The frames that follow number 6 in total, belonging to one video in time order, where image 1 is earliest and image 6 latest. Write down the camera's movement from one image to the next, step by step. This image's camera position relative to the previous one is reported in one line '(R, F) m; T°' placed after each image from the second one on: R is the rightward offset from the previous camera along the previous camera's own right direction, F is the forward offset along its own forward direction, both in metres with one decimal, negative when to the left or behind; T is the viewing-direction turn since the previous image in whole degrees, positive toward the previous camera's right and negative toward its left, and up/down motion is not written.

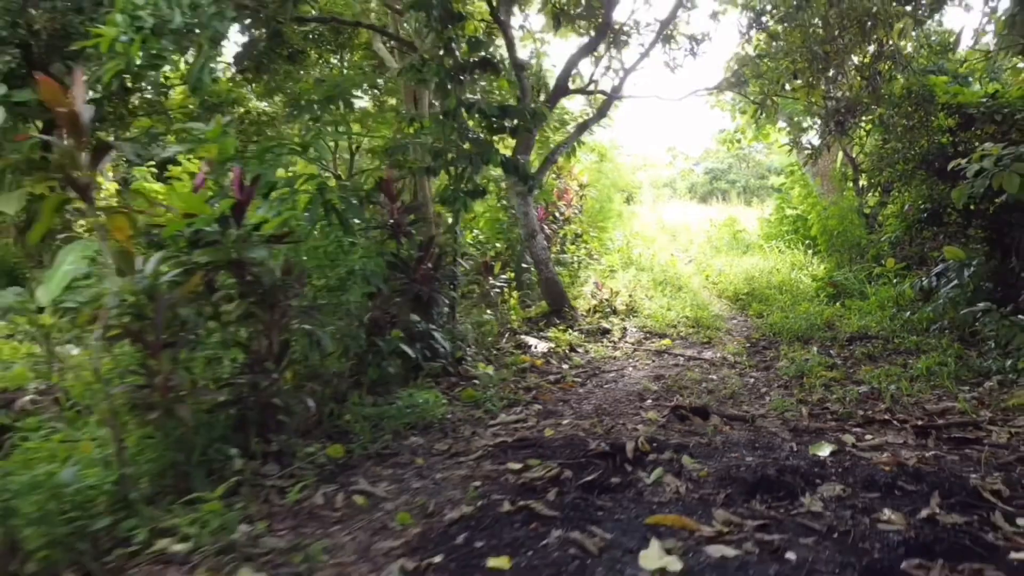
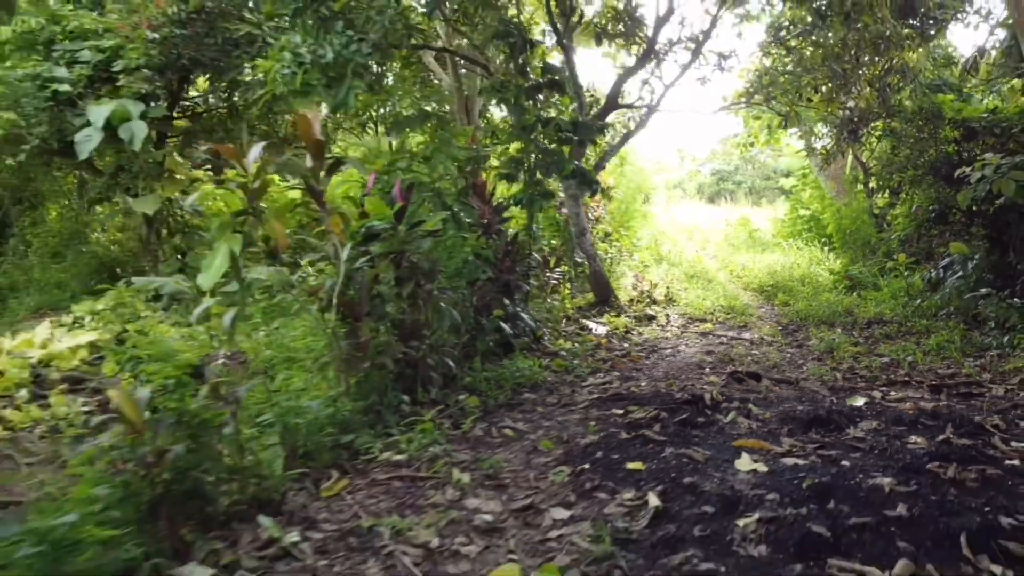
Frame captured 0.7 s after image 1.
(-0.4, -0.7) m; 0°
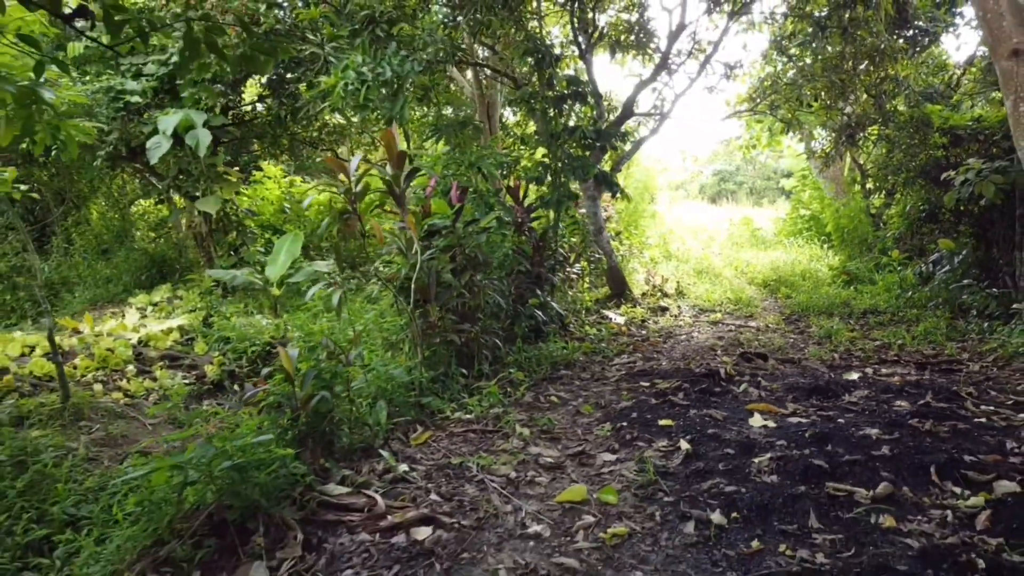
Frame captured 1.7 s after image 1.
(-0.2, -0.5) m; 0°
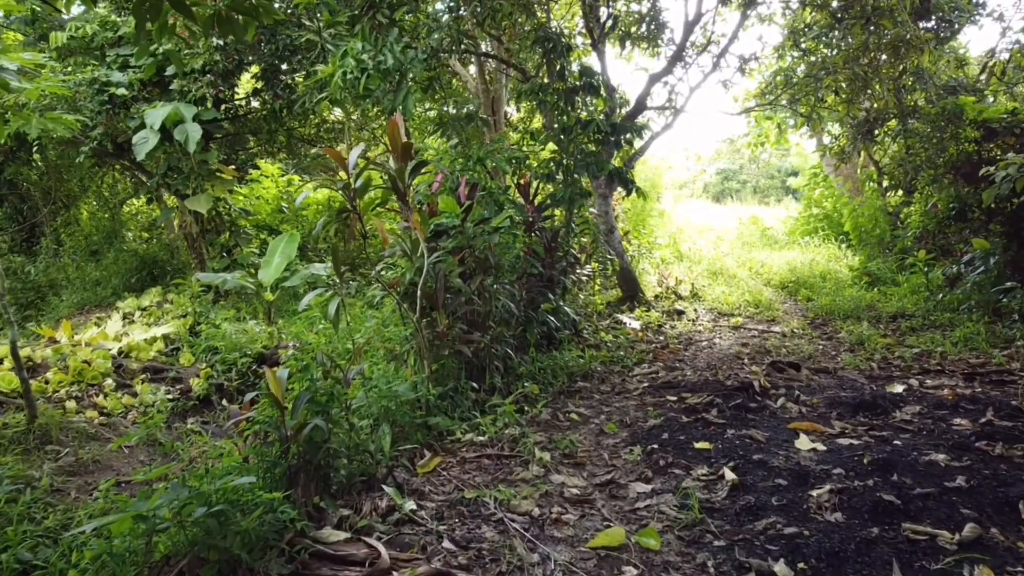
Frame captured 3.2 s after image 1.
(-0.1, +0.3) m; 0°
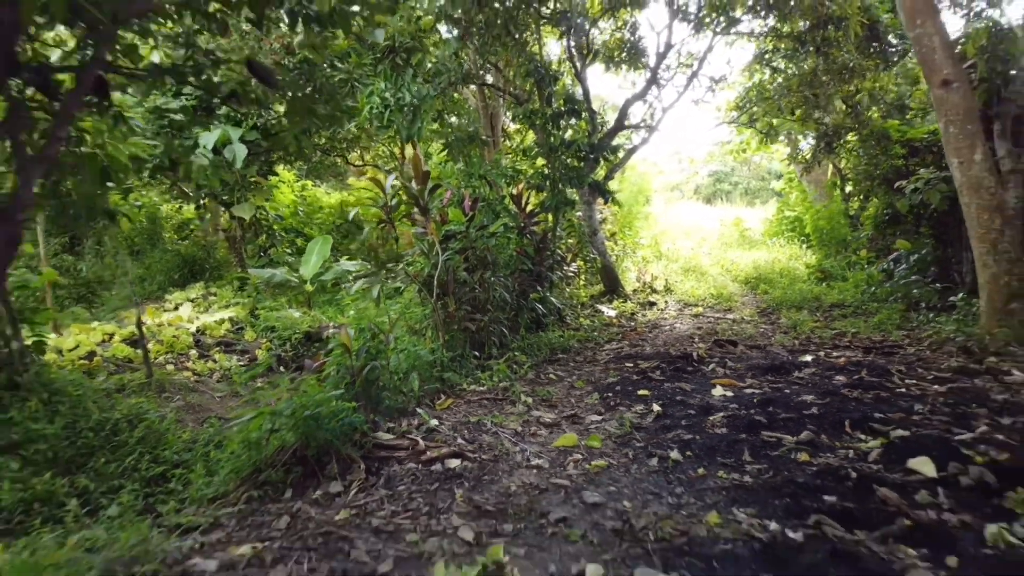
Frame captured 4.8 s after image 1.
(0.0, -1.0) m; 0°
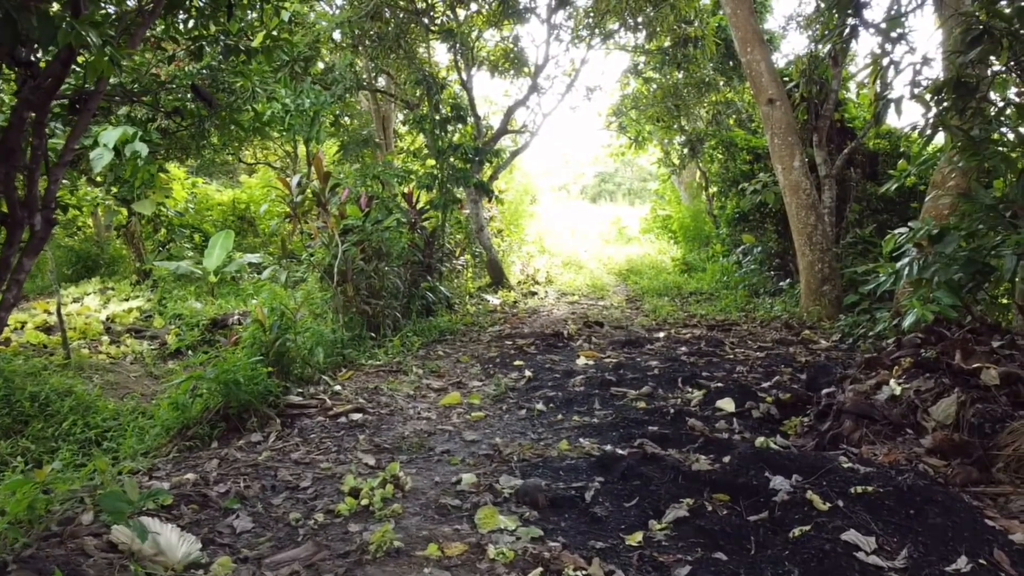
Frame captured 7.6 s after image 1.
(0.0, -0.6) m; +8°
